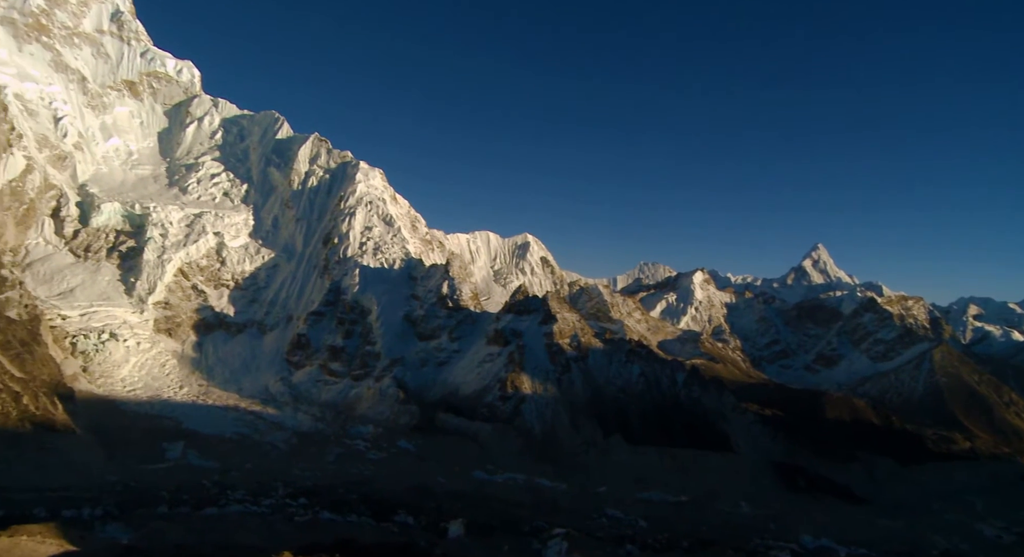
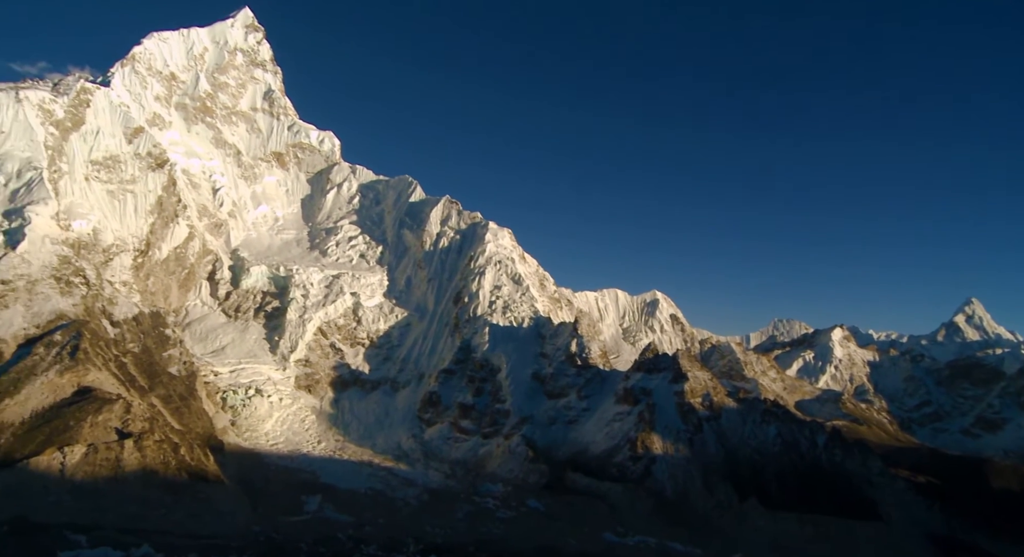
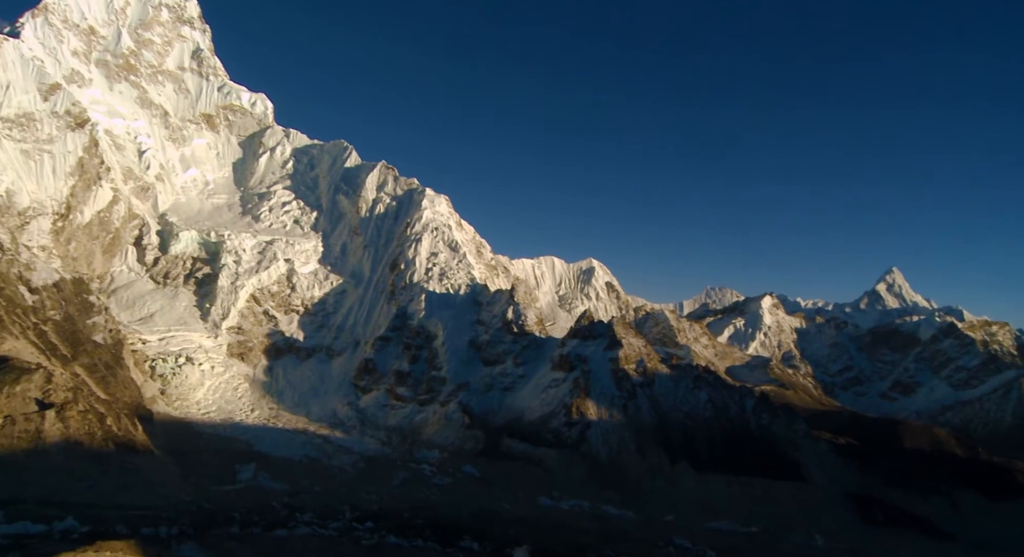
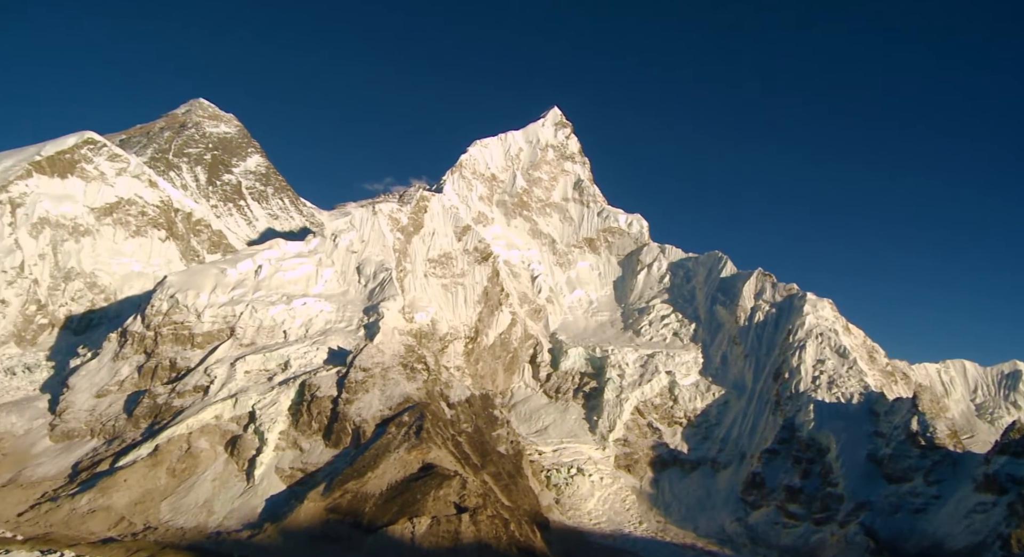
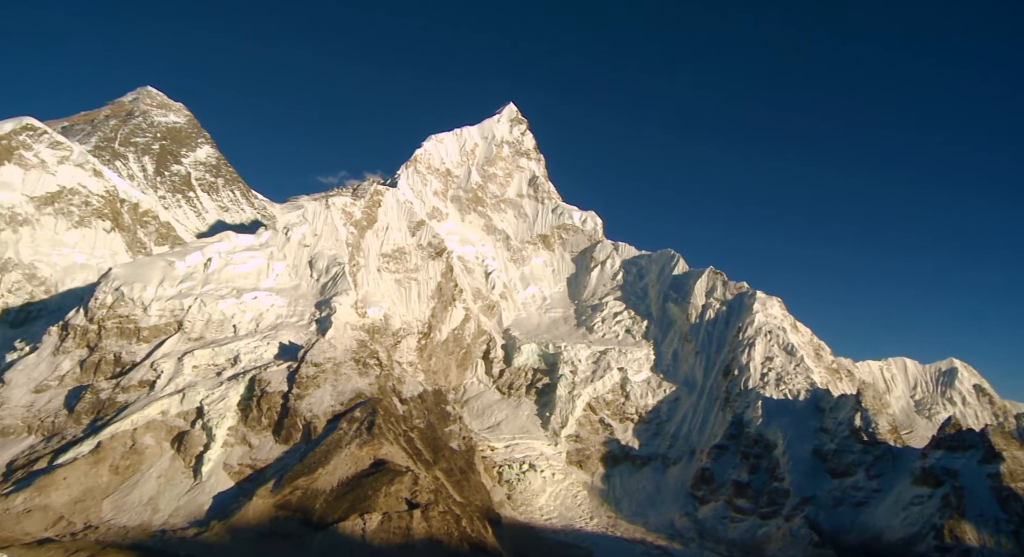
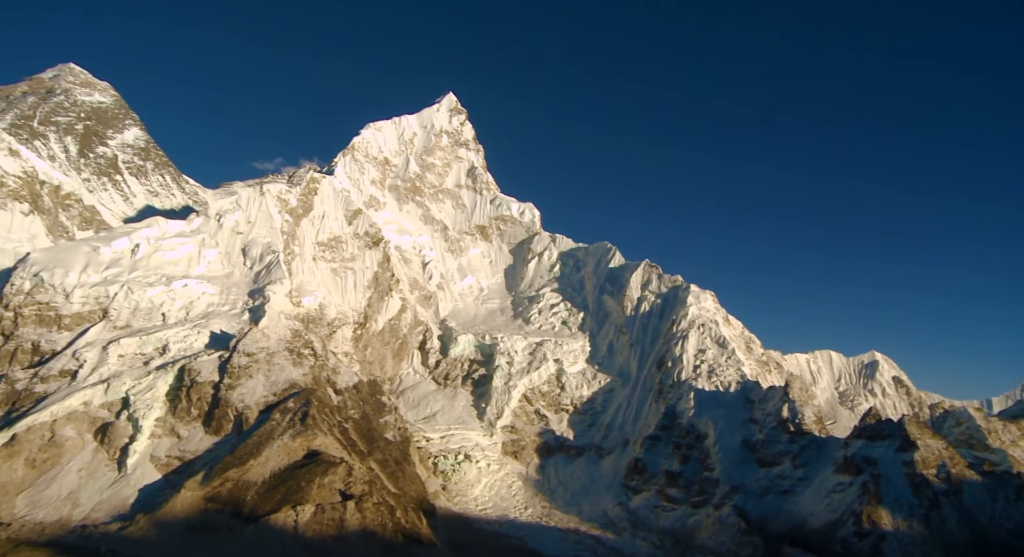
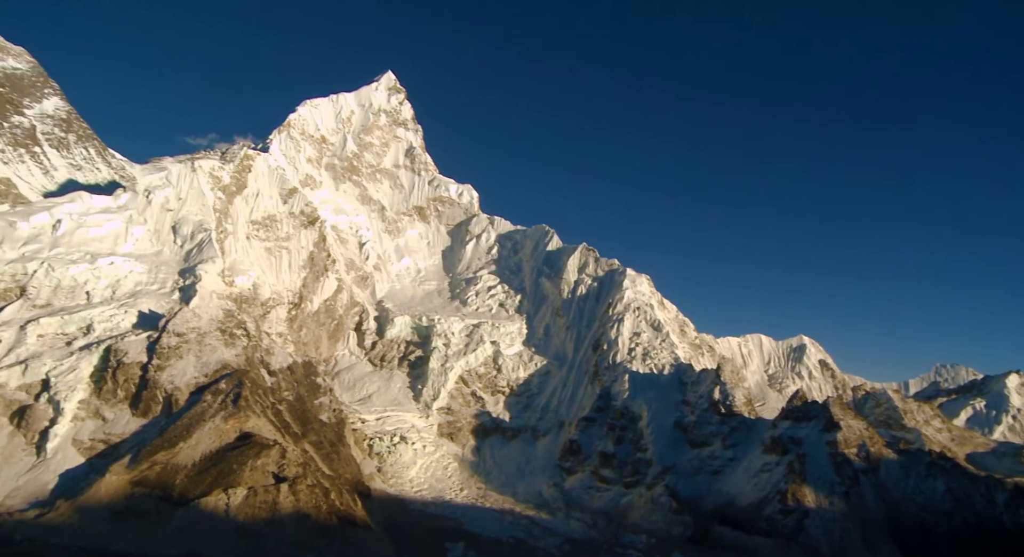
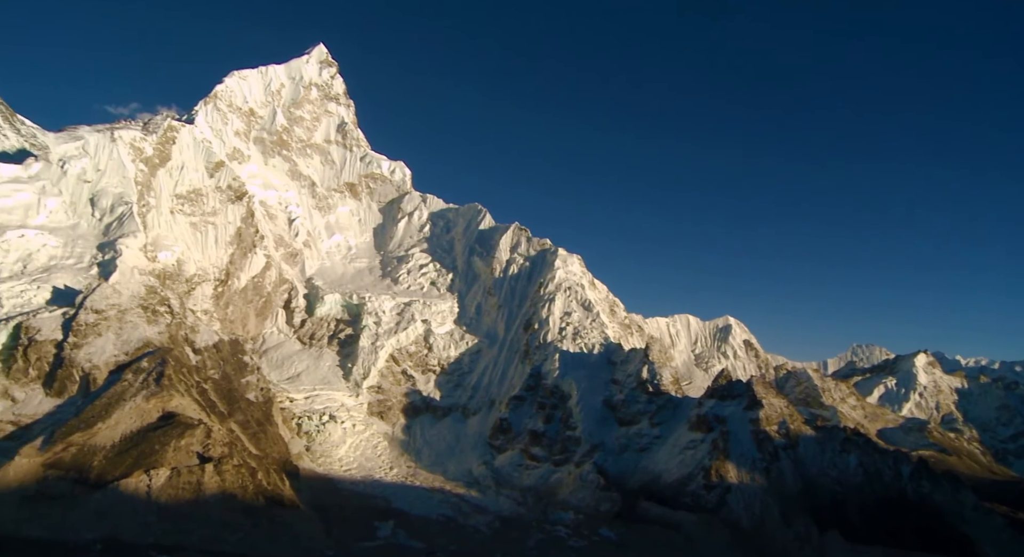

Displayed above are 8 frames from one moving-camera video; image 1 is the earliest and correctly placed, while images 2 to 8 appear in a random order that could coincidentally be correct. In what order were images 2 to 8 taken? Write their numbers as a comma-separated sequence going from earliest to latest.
3, 2, 8, 7, 6, 5, 4
